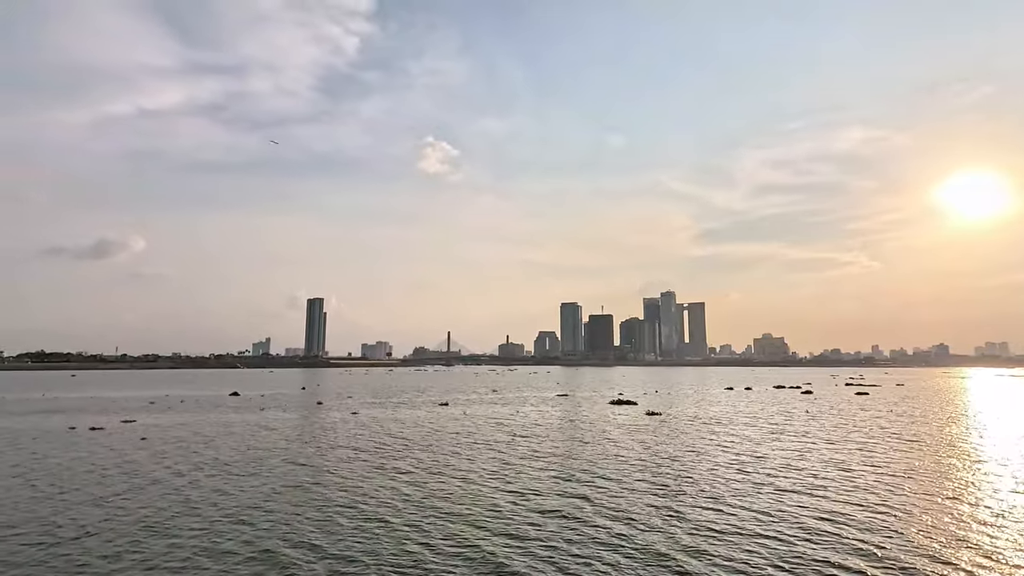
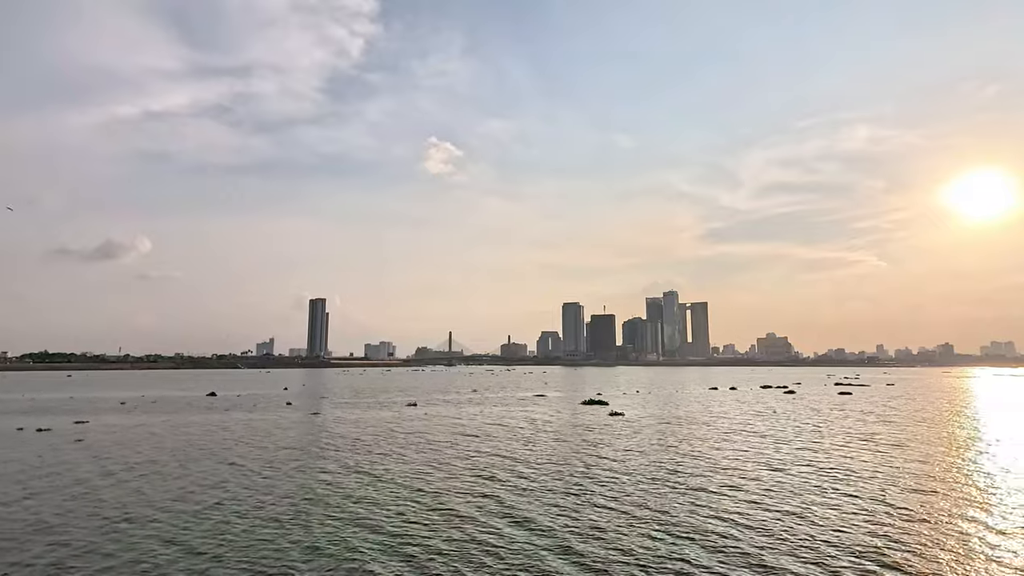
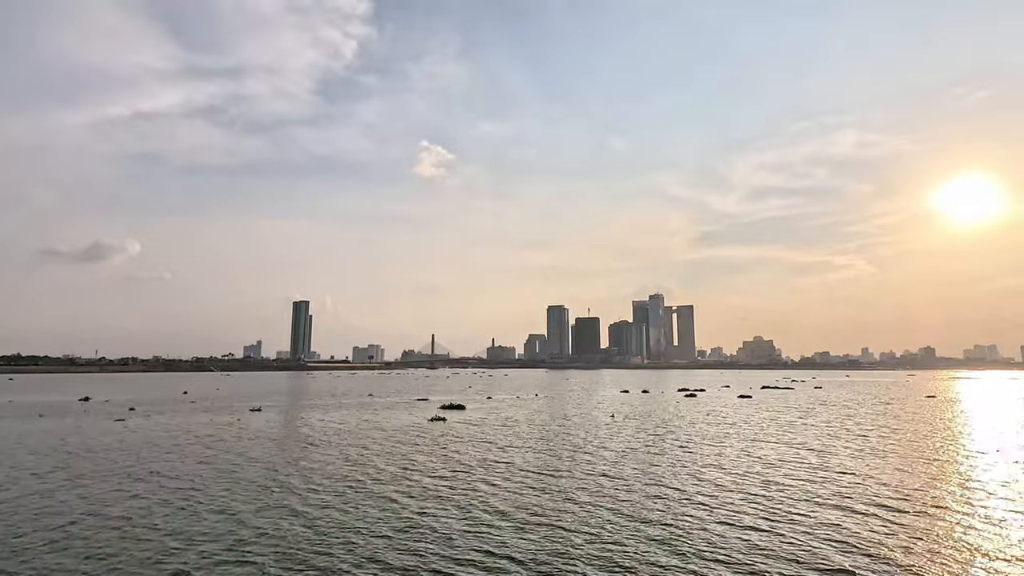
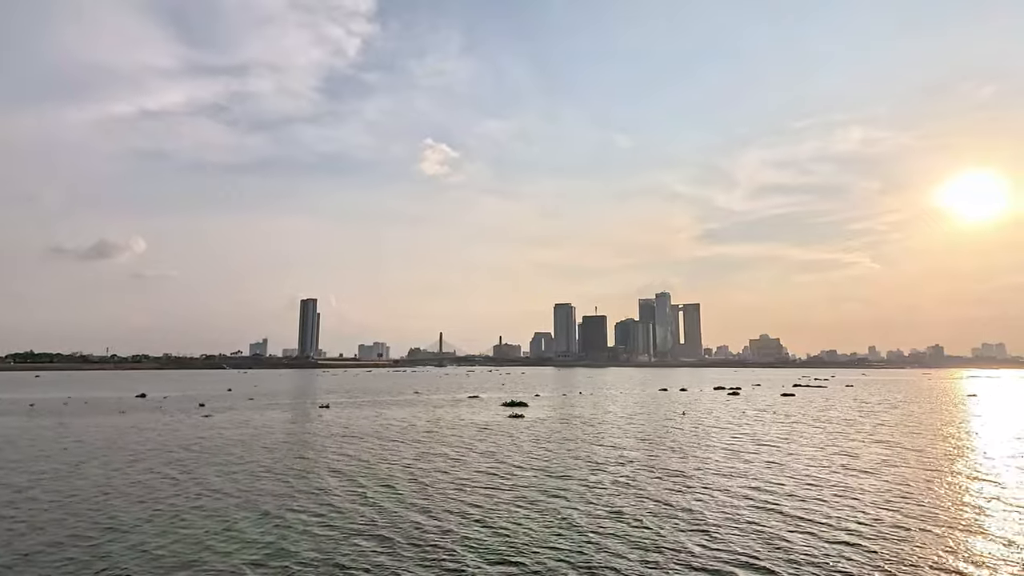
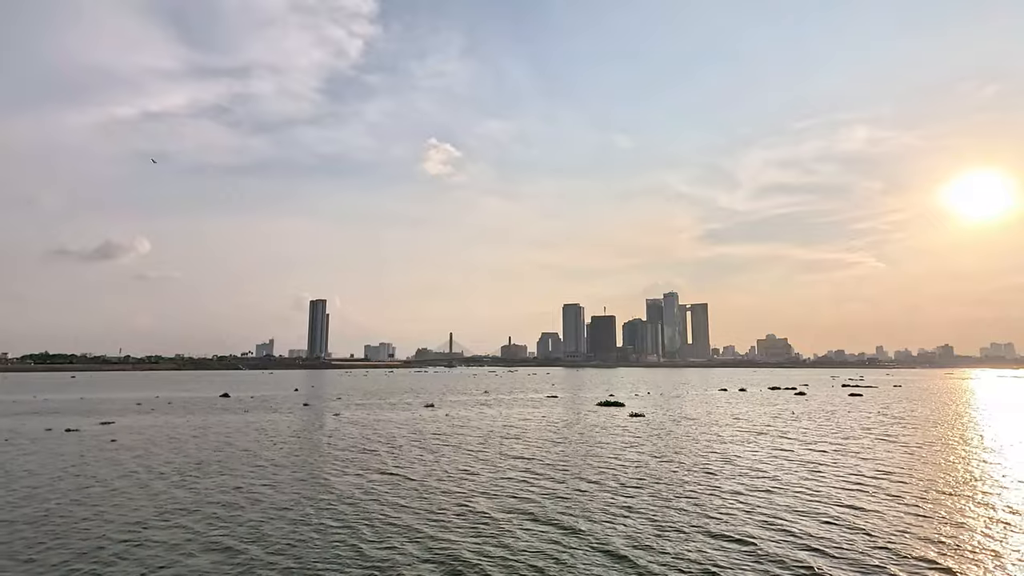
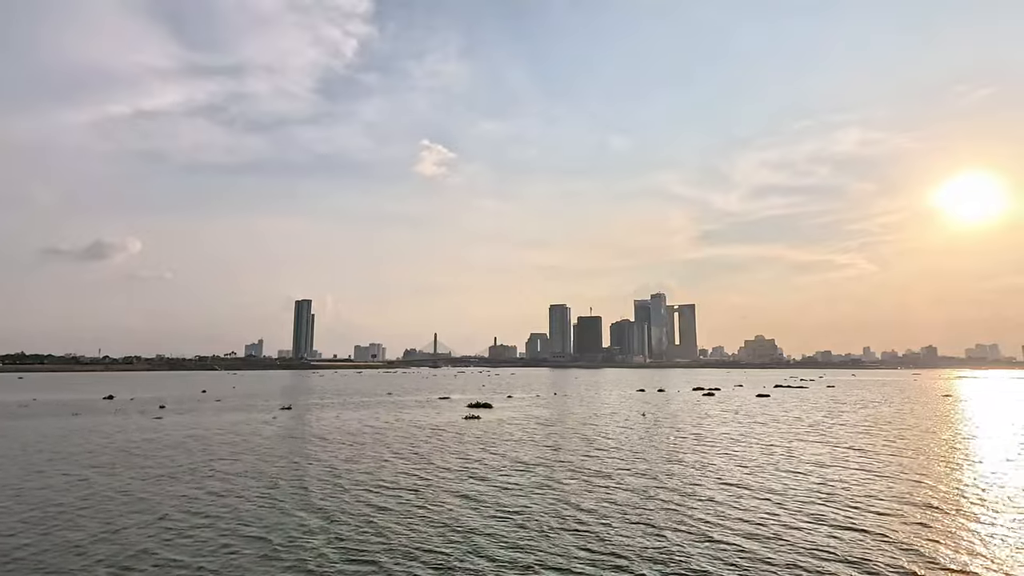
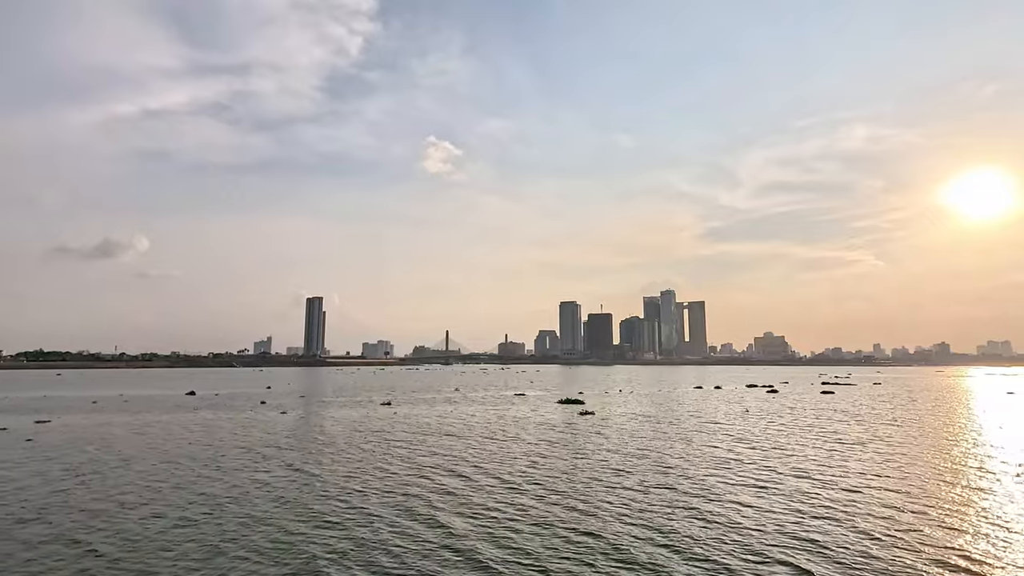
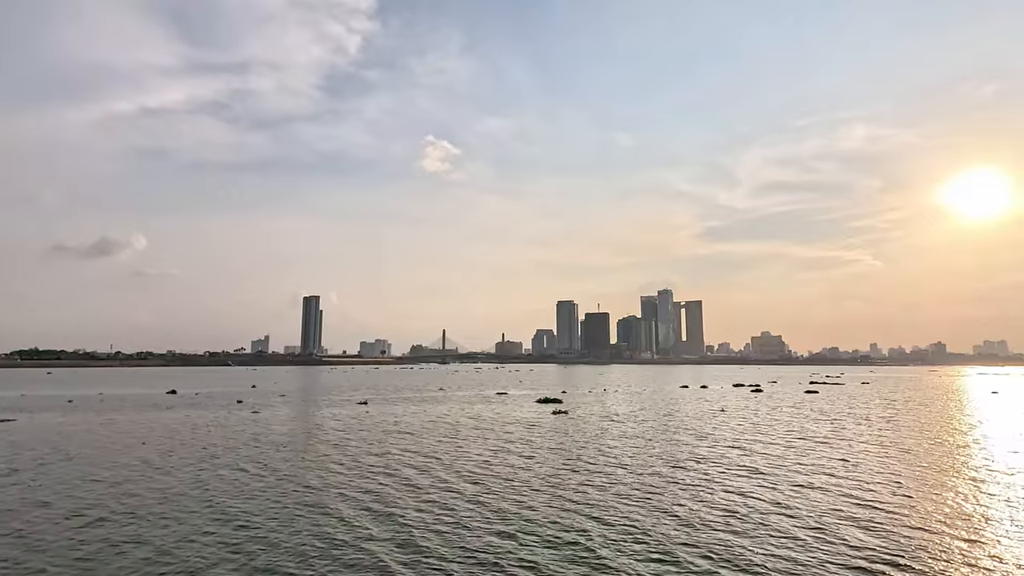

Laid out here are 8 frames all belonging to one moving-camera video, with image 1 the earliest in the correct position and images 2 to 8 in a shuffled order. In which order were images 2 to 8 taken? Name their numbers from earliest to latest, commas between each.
5, 2, 7, 8, 4, 6, 3
